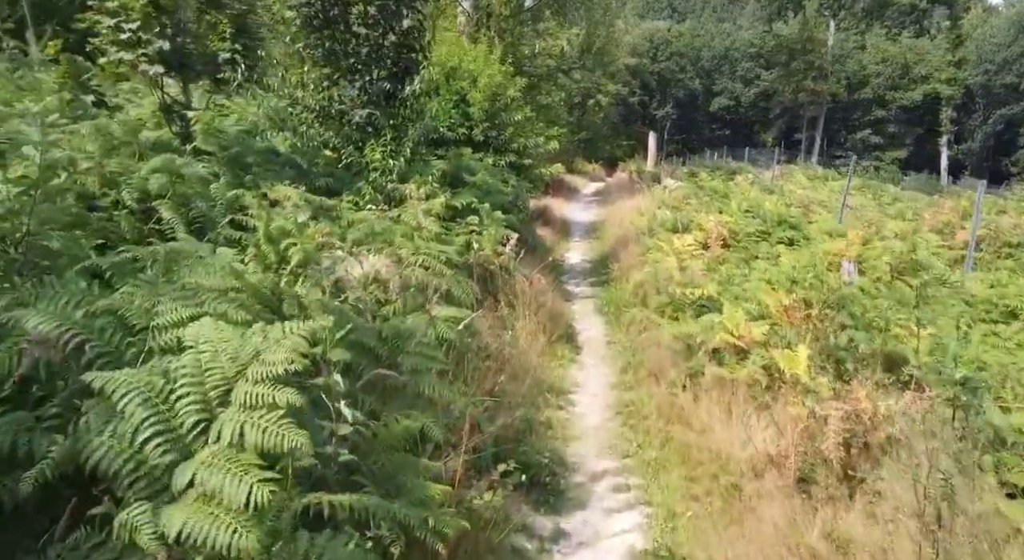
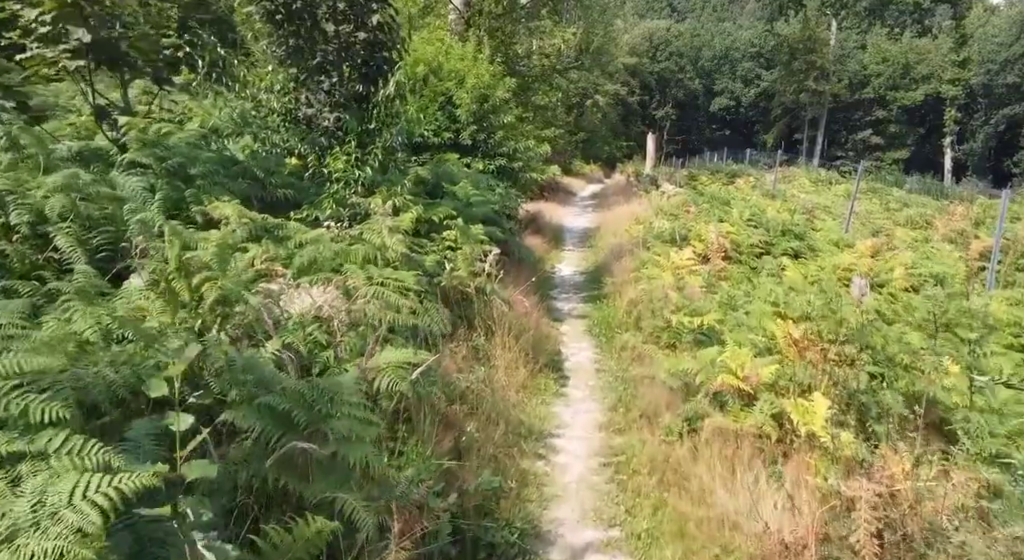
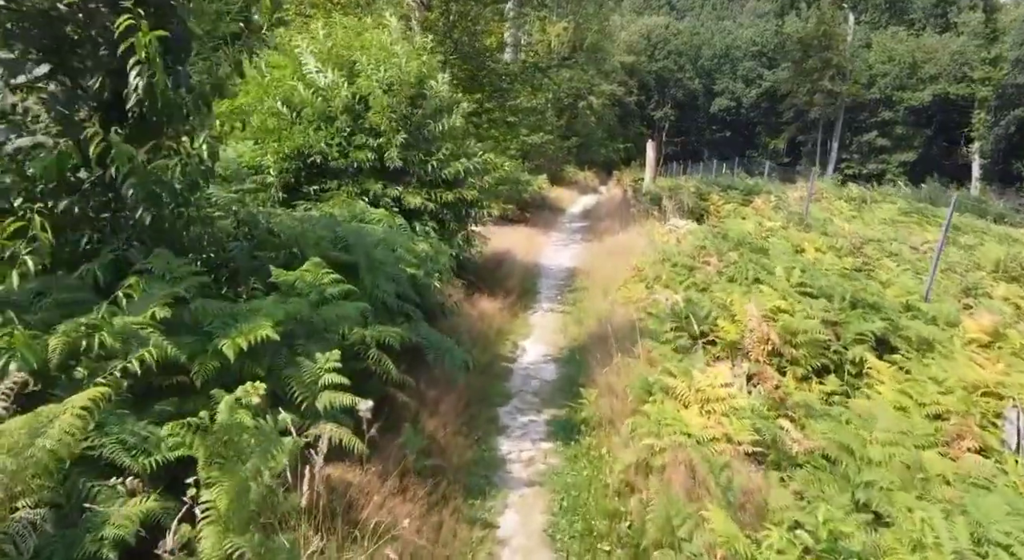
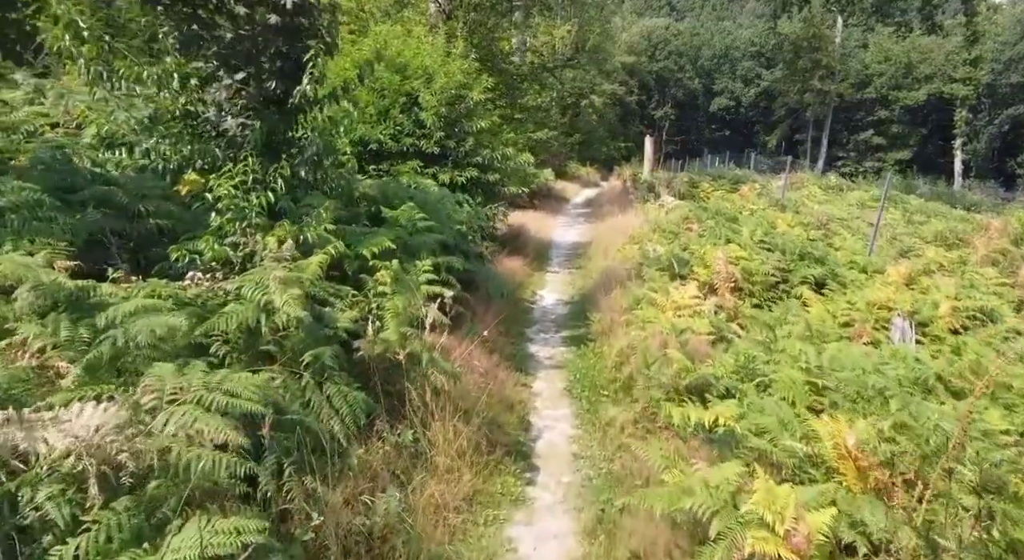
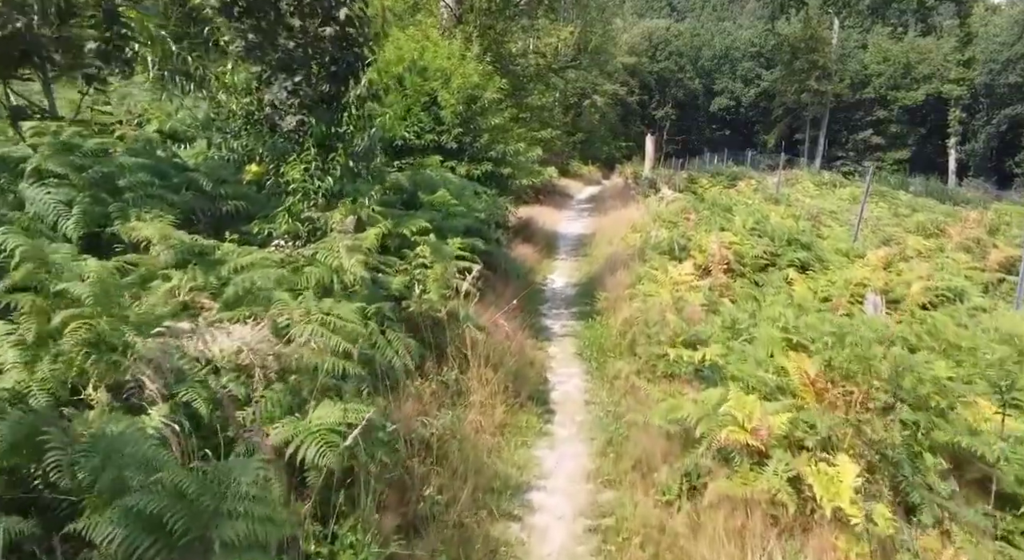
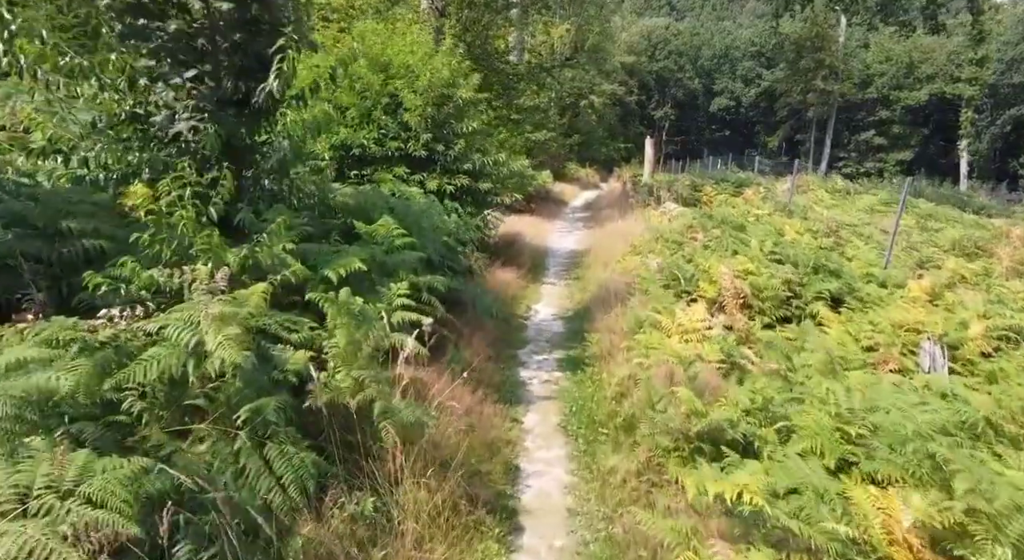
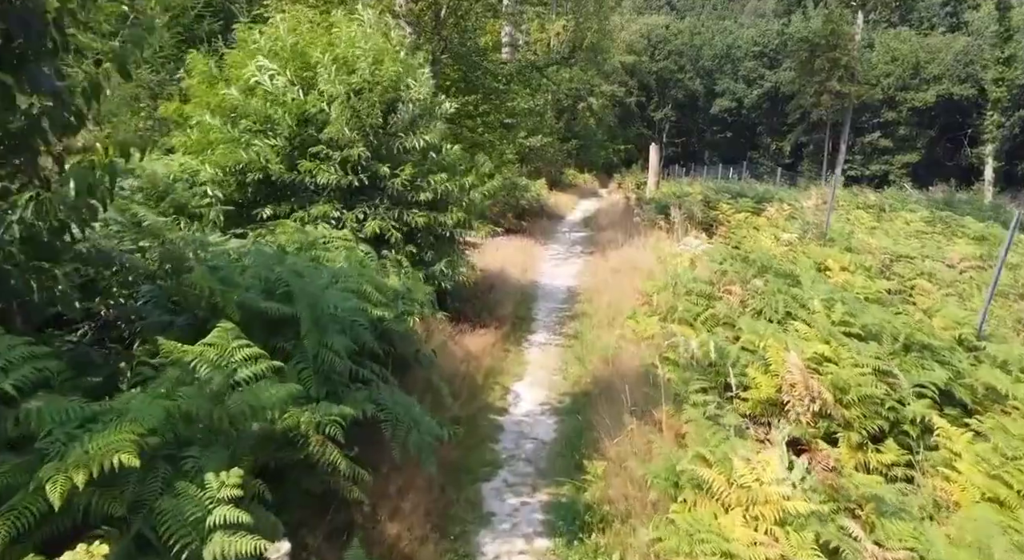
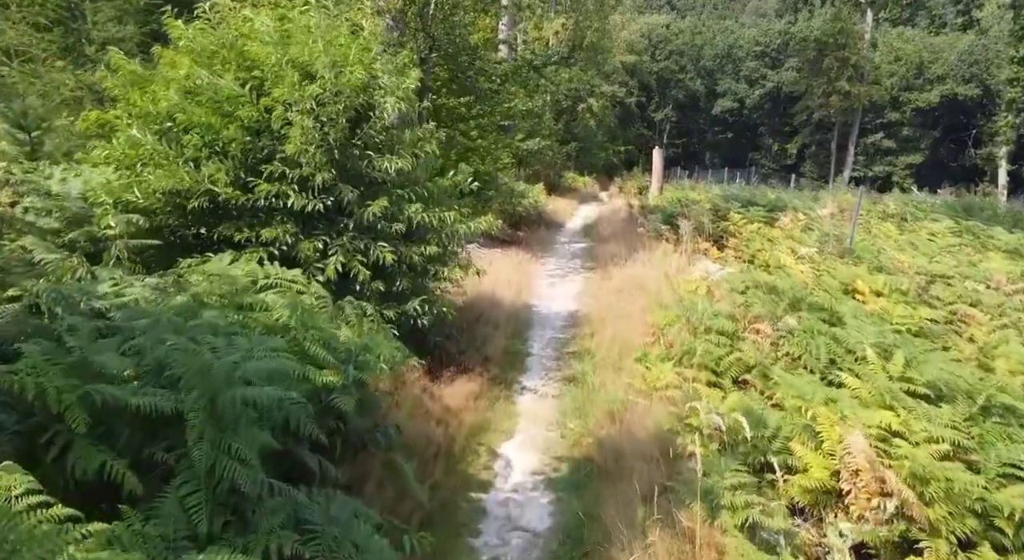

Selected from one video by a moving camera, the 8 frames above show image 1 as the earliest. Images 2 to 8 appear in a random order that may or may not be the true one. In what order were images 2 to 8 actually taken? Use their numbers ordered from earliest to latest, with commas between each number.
2, 5, 4, 6, 3, 7, 8
